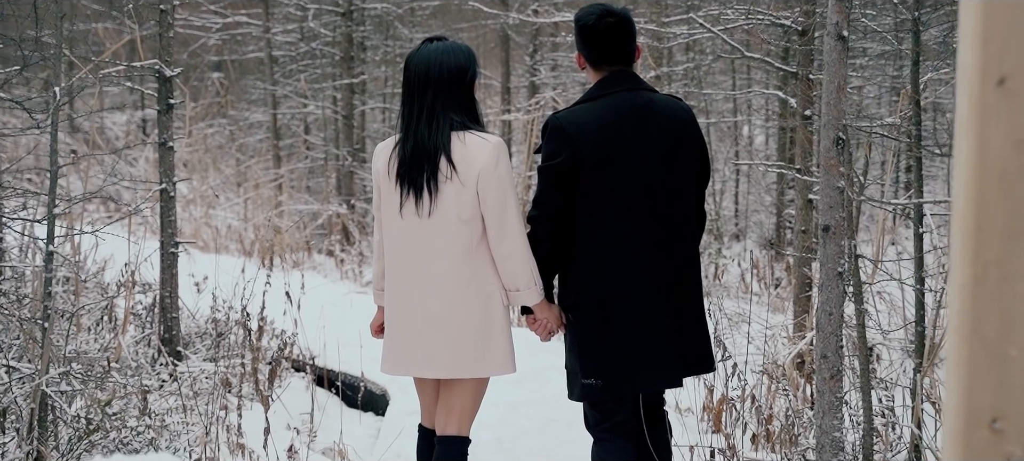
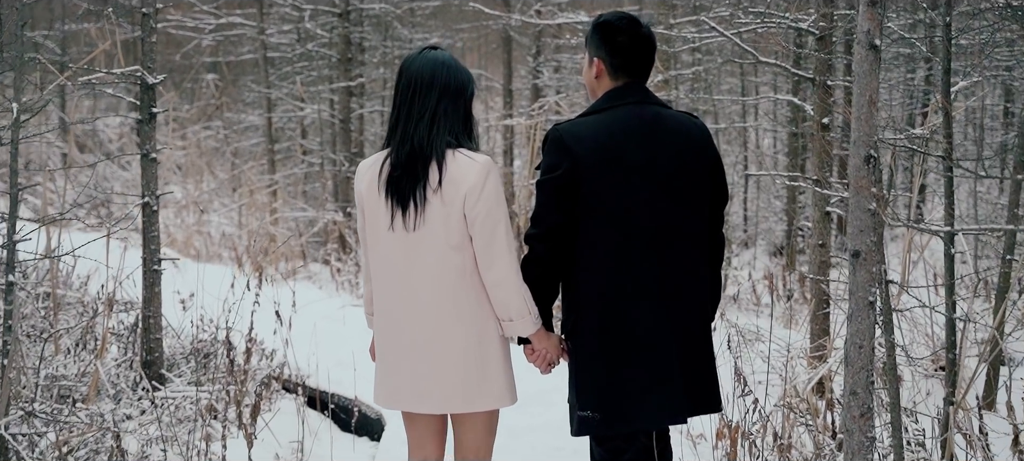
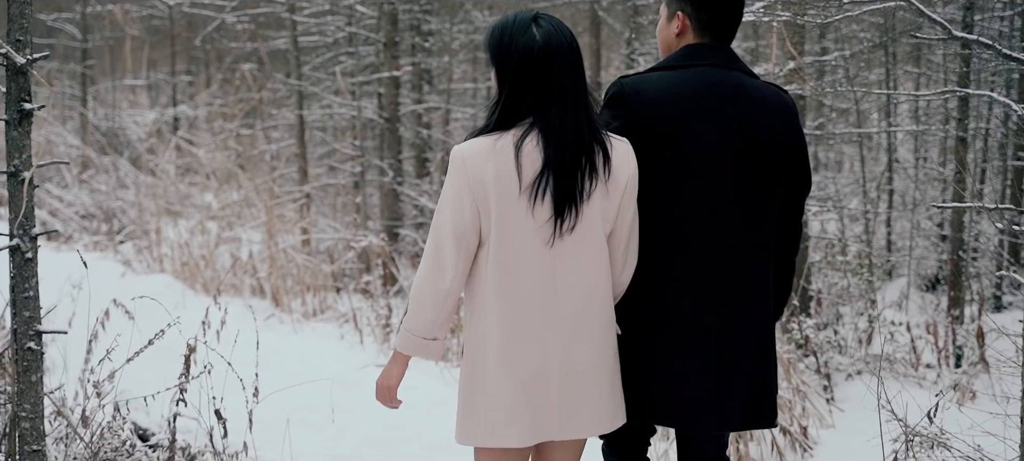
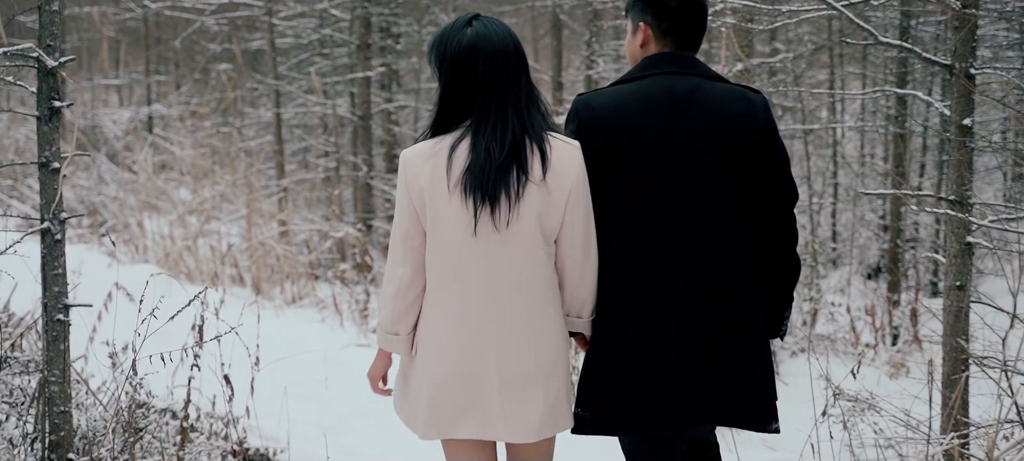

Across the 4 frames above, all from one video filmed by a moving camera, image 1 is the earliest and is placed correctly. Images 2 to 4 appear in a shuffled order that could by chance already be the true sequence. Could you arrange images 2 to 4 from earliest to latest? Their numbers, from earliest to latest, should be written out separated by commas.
2, 4, 3
